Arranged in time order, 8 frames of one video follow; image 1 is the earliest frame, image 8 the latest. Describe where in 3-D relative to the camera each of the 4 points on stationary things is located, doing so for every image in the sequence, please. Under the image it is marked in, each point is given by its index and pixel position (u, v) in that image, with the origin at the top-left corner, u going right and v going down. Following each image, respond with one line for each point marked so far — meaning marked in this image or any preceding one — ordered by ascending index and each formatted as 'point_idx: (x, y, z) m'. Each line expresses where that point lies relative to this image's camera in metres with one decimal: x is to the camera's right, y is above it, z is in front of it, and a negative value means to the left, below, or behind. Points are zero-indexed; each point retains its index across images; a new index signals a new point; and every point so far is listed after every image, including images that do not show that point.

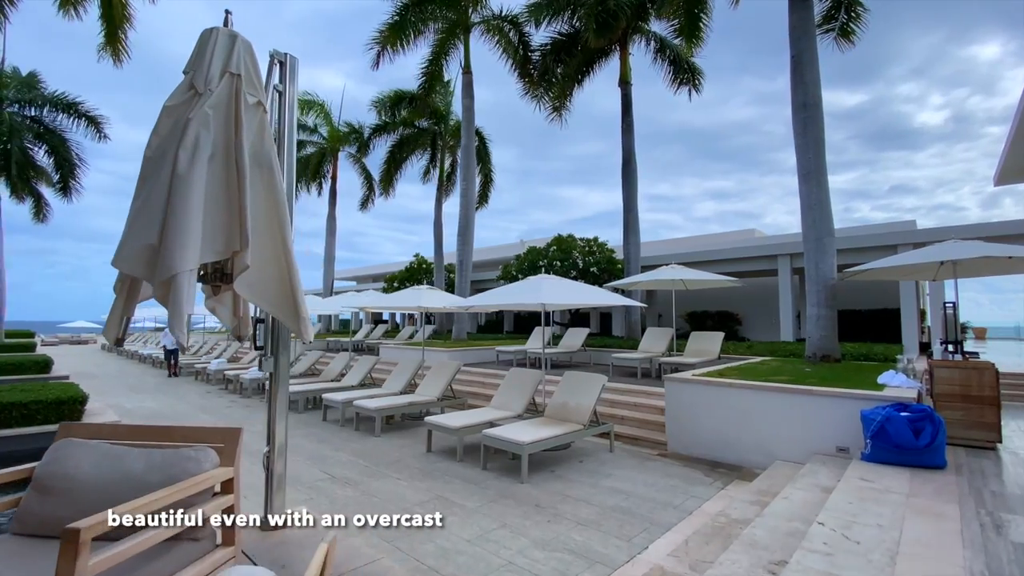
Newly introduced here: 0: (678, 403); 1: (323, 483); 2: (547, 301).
0: (+2.4, -1.6, +6.6) m
1: (-2.1, -2.2, +5.2) m
2: (+0.4, -0.2, +6.1) m
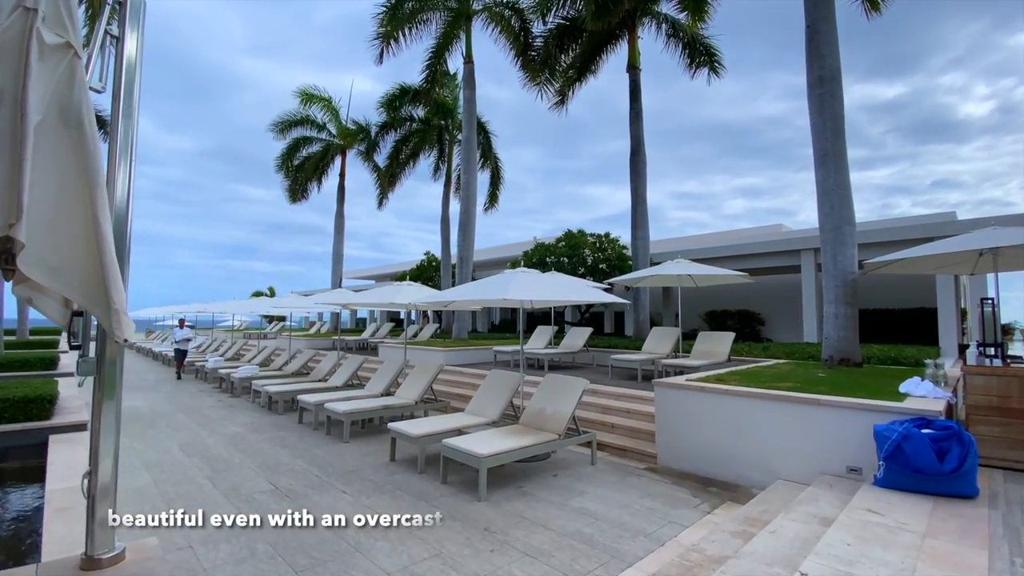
0: (+2.0, -1.6, +5.9) m
1: (-2.5, -2.1, +4.8) m
2: (0.0, -0.1, +5.5) m
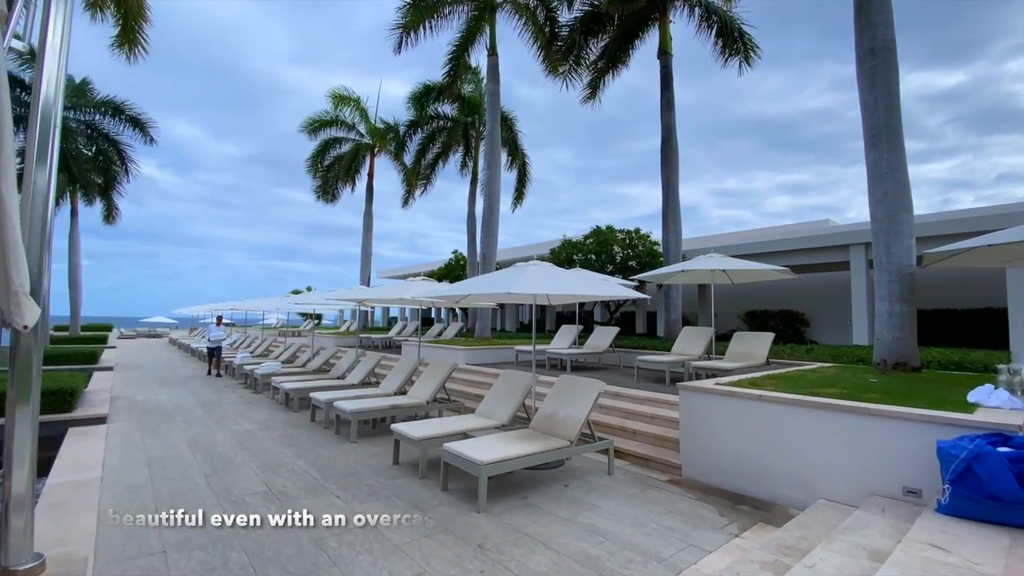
0: (+2.1, -1.5, +5.3) m
1: (-2.5, -2.0, +4.5) m
2: (+0.1, 0.0, +5.1) m
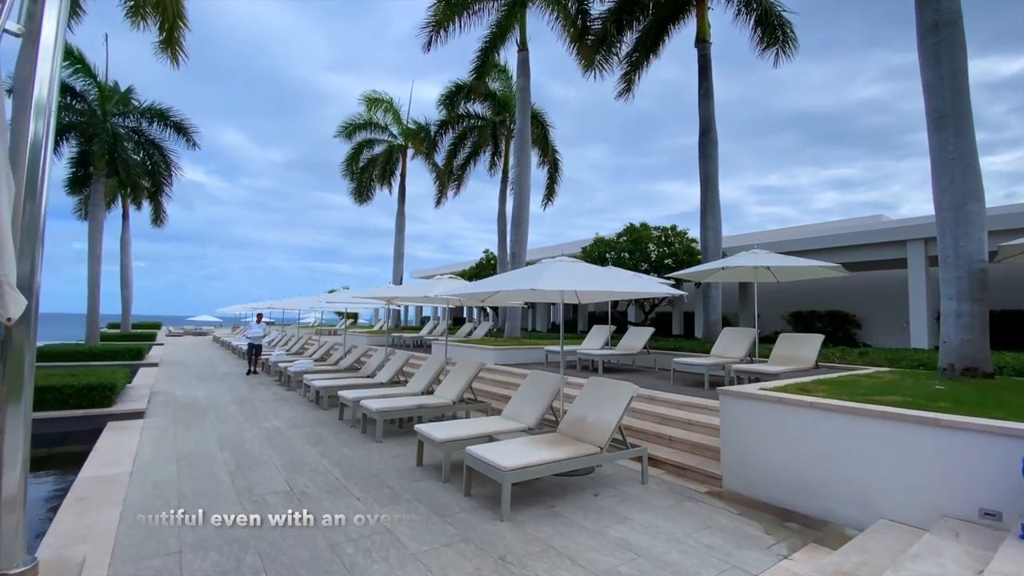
0: (+2.4, -1.4, +4.9) m
1: (-2.3, -2.0, +4.5) m
2: (+0.4, 0.0, +4.8) m
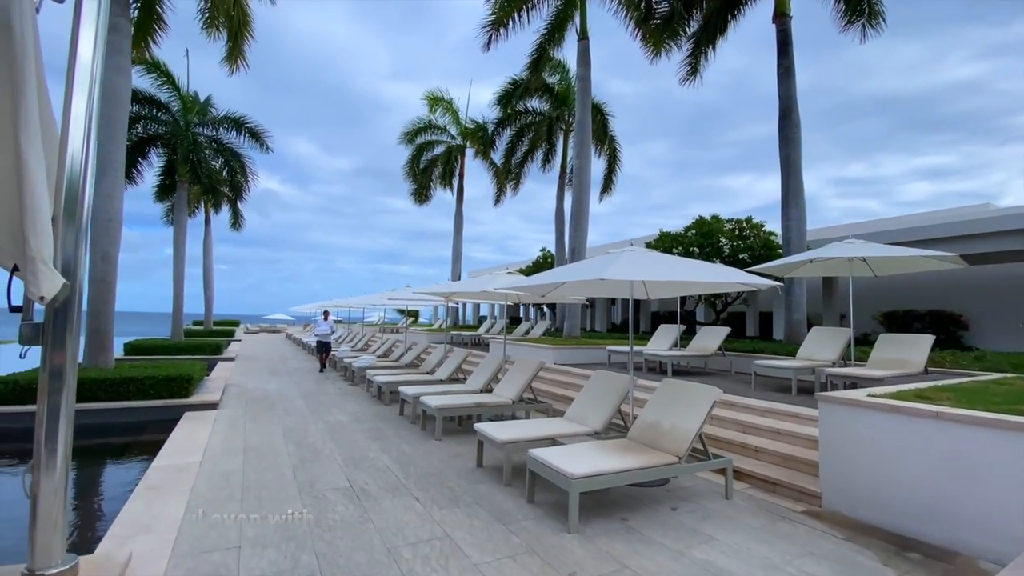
0: (+3.0, -1.4, +4.3) m
1: (-1.7, -1.9, +4.3) m
2: (+1.0, +0.1, +4.4) m
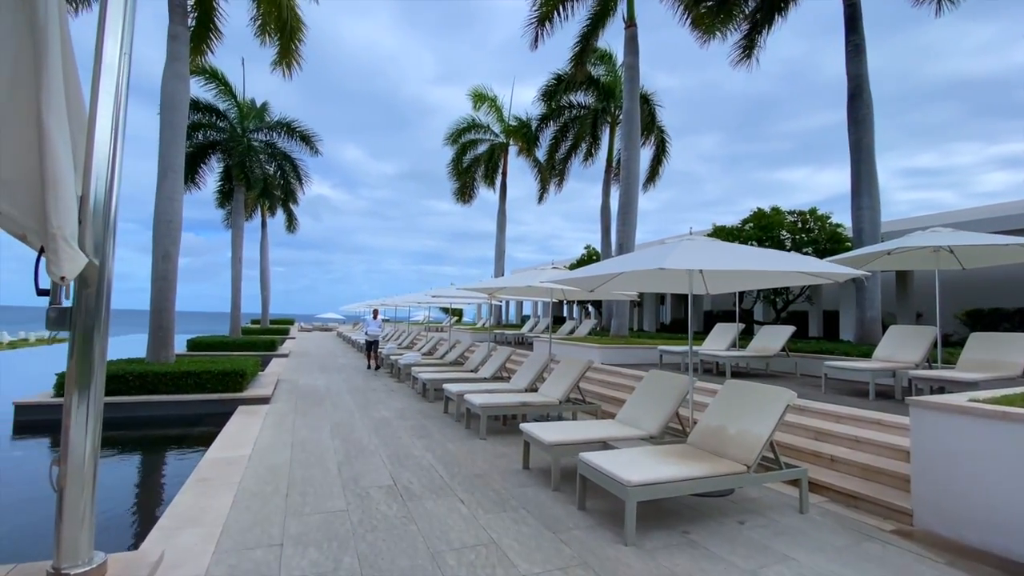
0: (+3.4, -1.3, +3.7) m
1: (-1.2, -1.8, +4.2) m
2: (+1.4, +0.2, +4.0) m
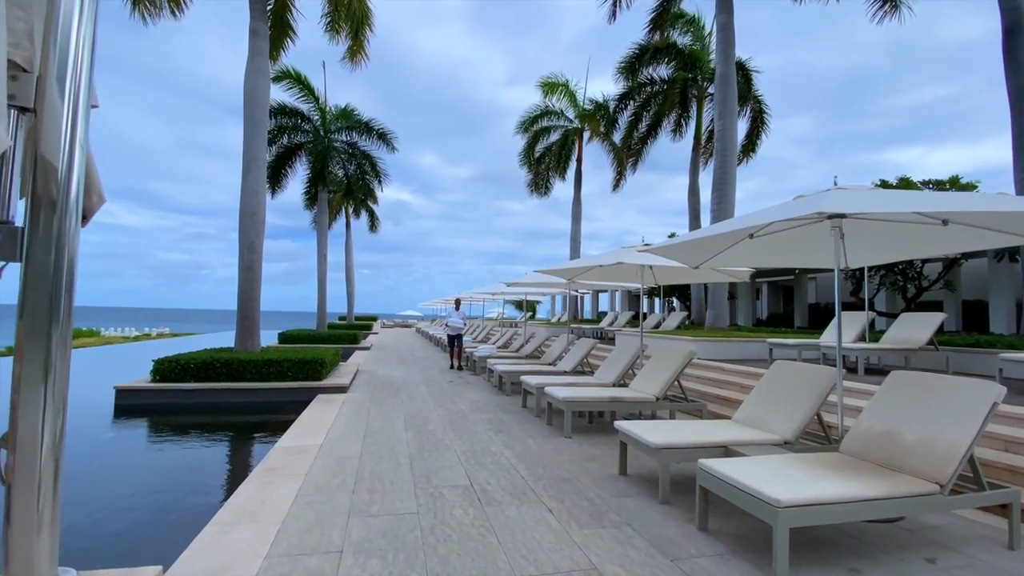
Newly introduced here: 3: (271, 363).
0: (+4.0, -1.0, +2.5) m
1: (-0.5, -1.6, +3.7) m
2: (+2.1, +0.4, +3.0) m
3: (-4.1, -1.3, +8.0) m
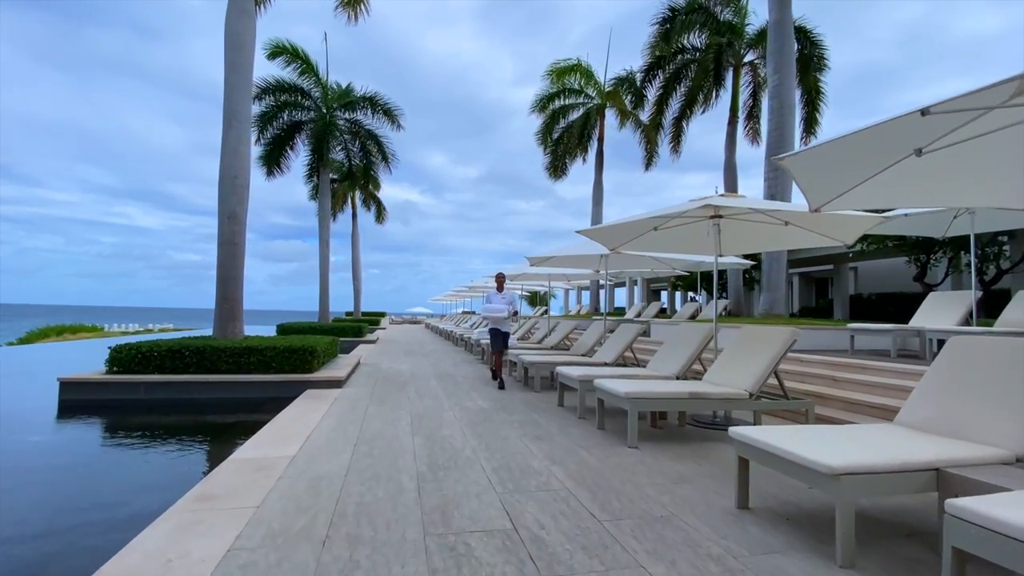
0: (+4.4, -0.6, +1.0) m
1: (-0.1, -1.2, +2.3) m
2: (+2.4, +0.8, +1.6) m
3: (-3.7, -0.9, +6.6) m
